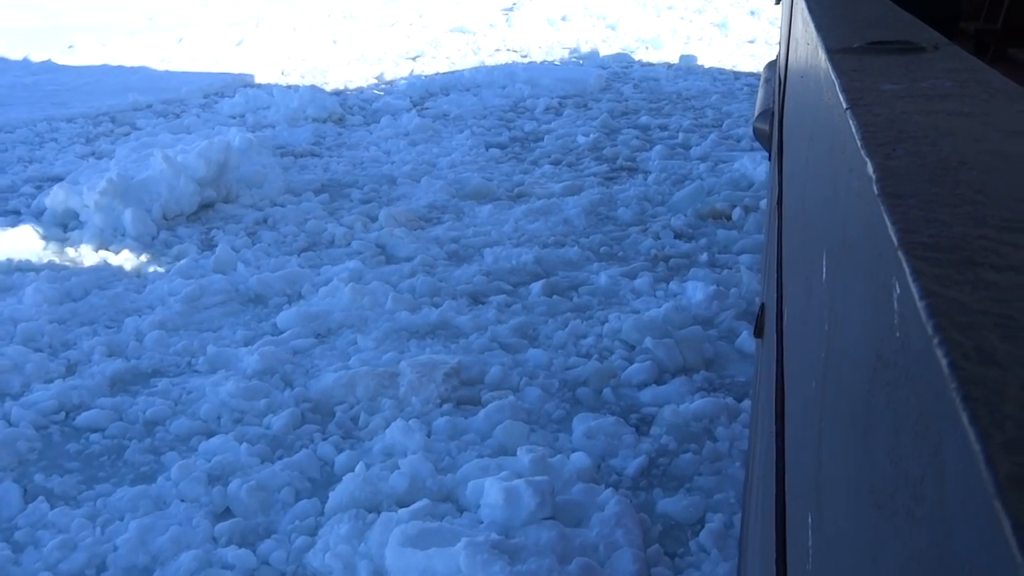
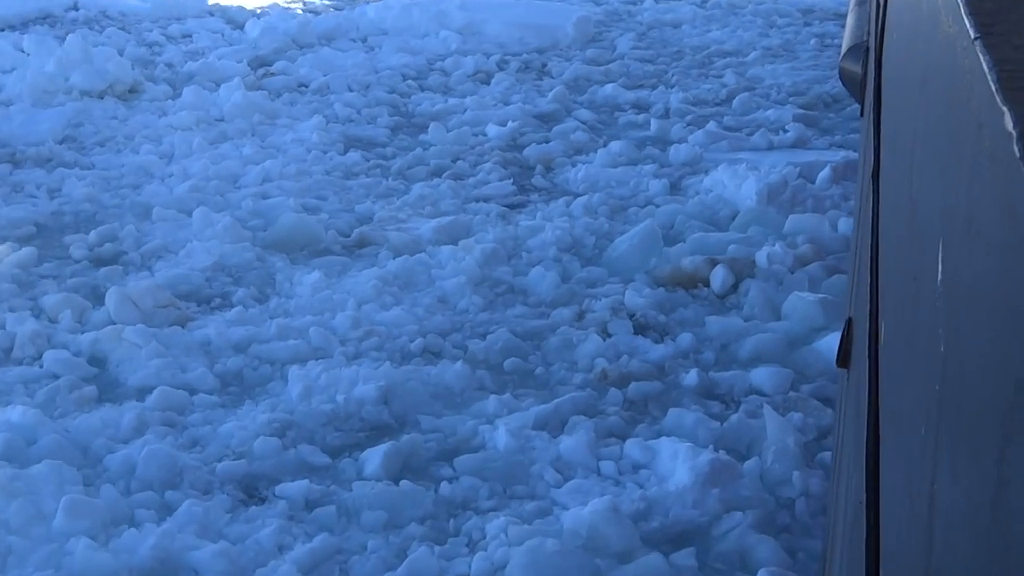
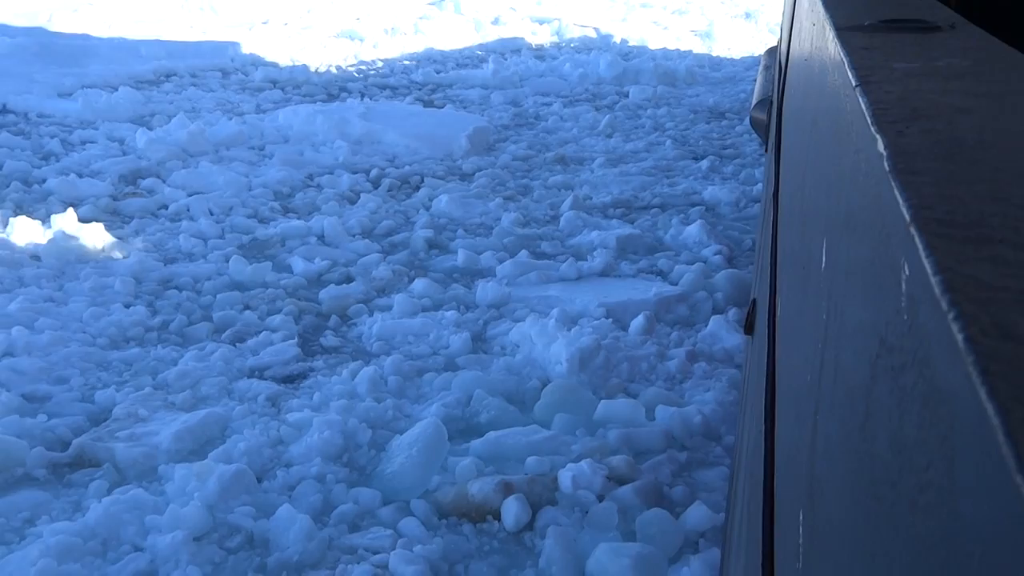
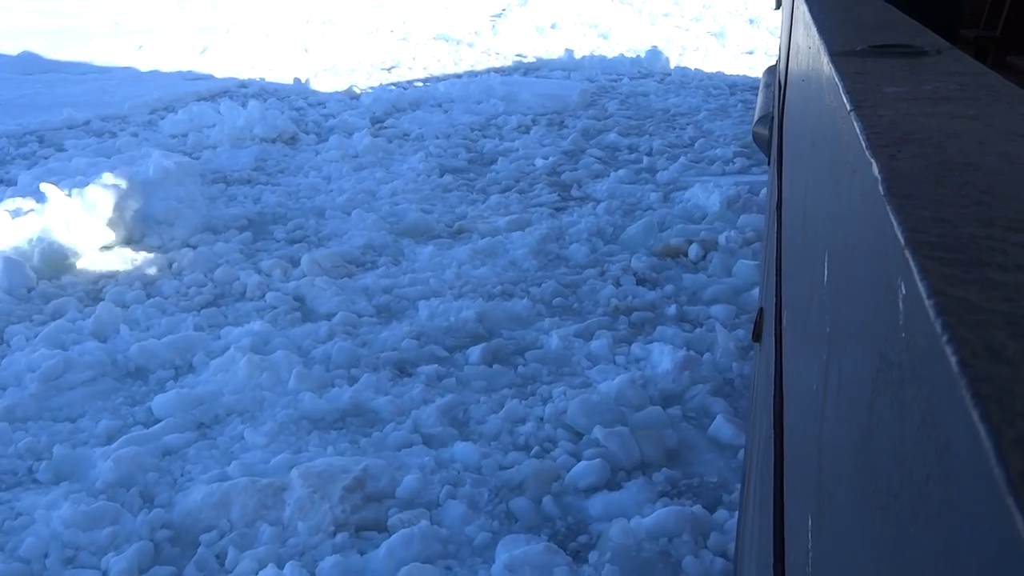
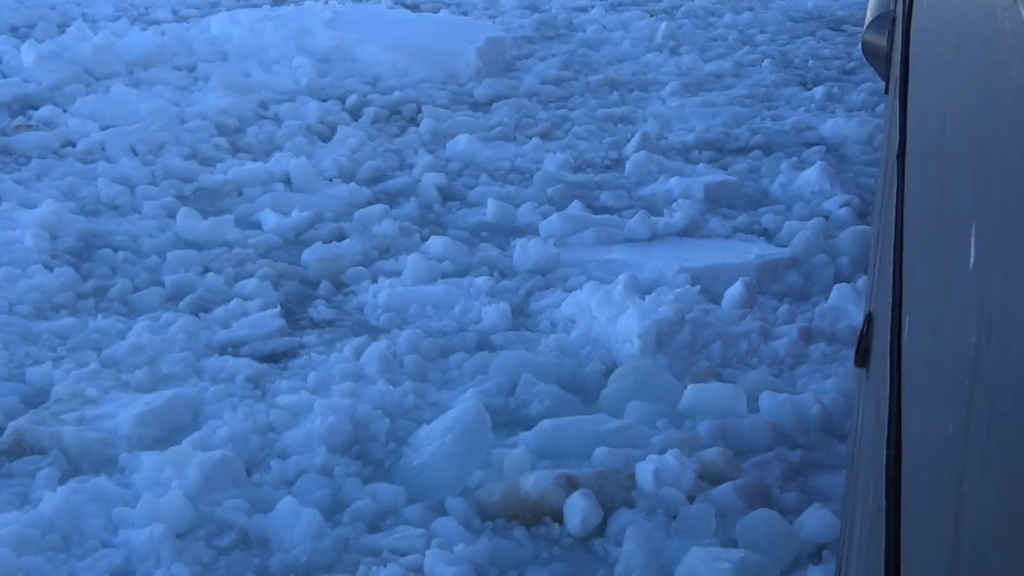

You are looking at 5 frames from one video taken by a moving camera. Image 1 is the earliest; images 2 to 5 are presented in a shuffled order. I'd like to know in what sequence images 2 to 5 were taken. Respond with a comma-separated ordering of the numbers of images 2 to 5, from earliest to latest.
4, 2, 5, 3
